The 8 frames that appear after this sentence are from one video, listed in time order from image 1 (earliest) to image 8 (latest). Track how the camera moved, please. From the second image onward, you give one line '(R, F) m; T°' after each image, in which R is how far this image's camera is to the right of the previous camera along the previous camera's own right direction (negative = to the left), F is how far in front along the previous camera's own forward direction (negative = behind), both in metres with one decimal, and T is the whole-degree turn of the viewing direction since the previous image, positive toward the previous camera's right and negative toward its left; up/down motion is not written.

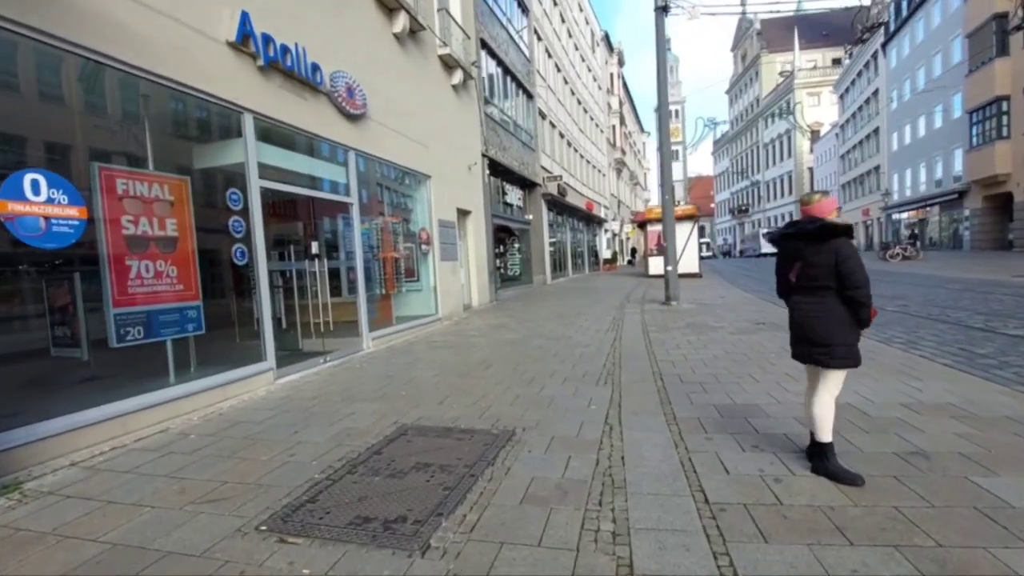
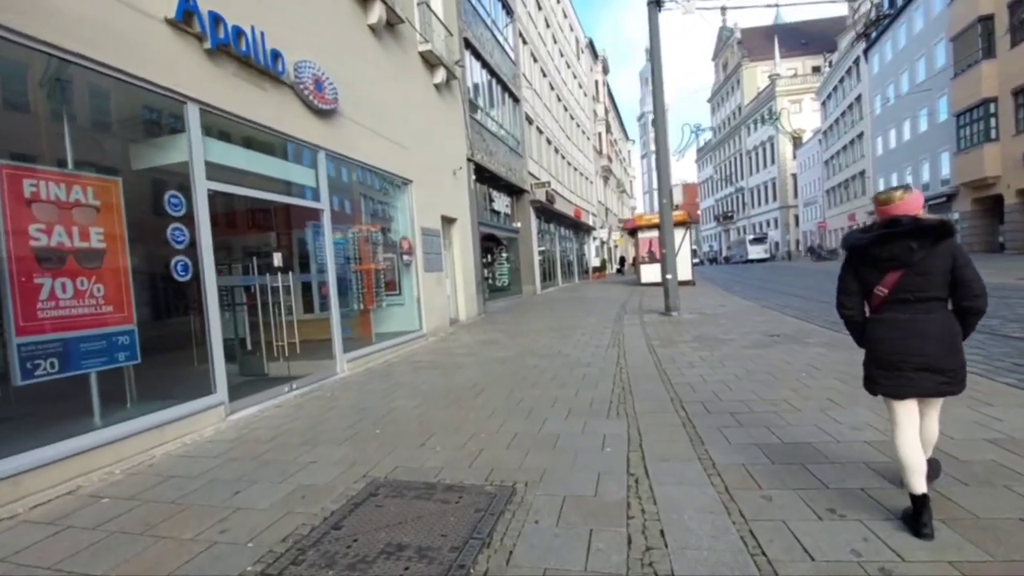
(-0.1, +1.0) m; +1°
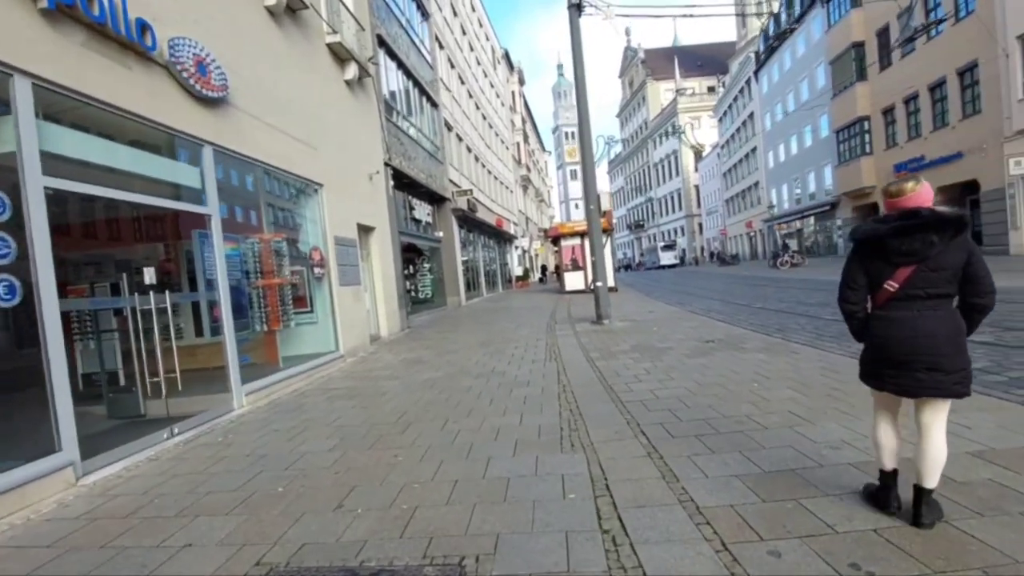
(-0.1, +0.8) m; +9°
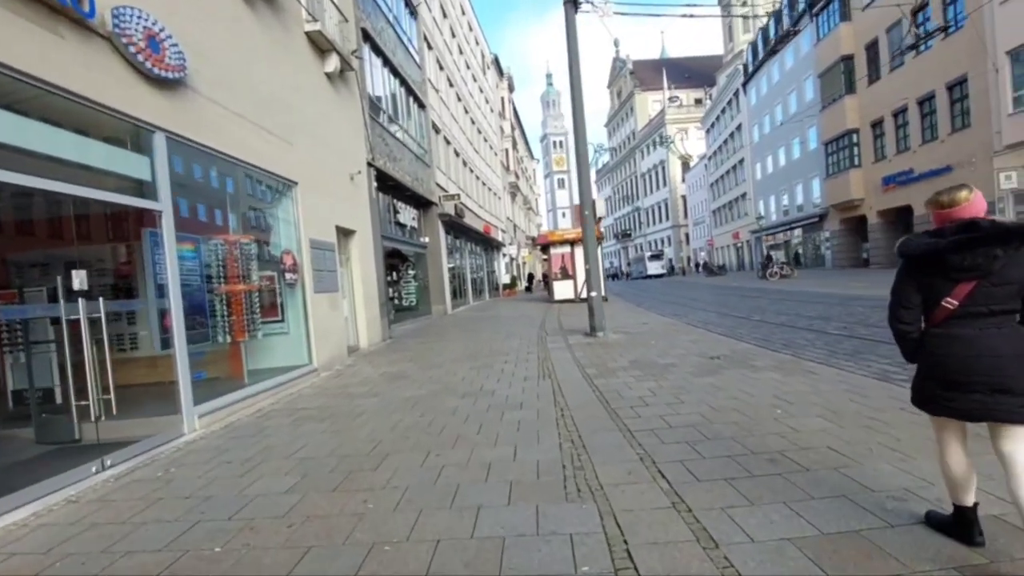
(-0.1, +0.8) m; +2°
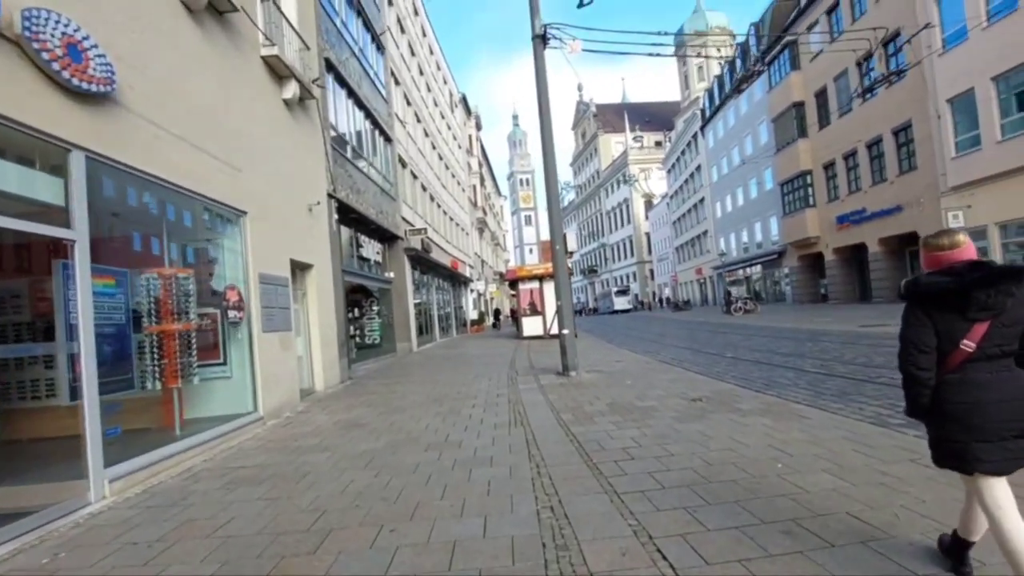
(0.0, +0.6) m; +4°
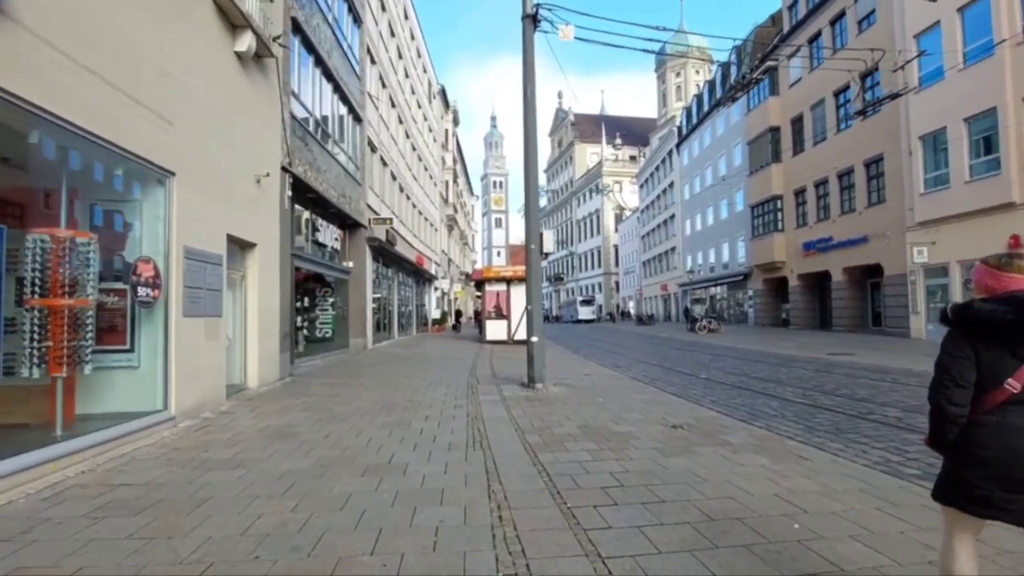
(-0.1, +1.1) m; +4°
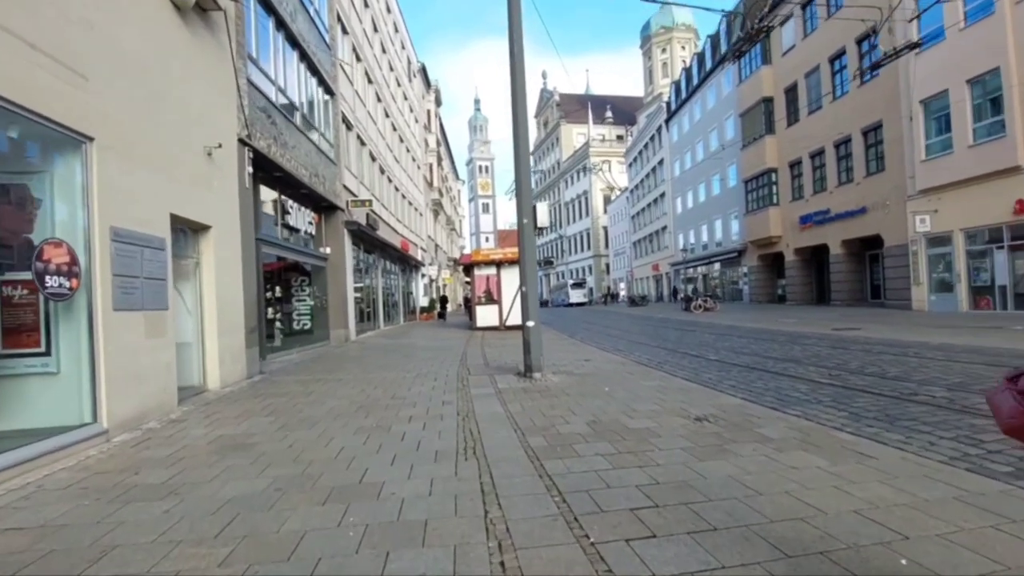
(0.0, +1.1) m; +1°
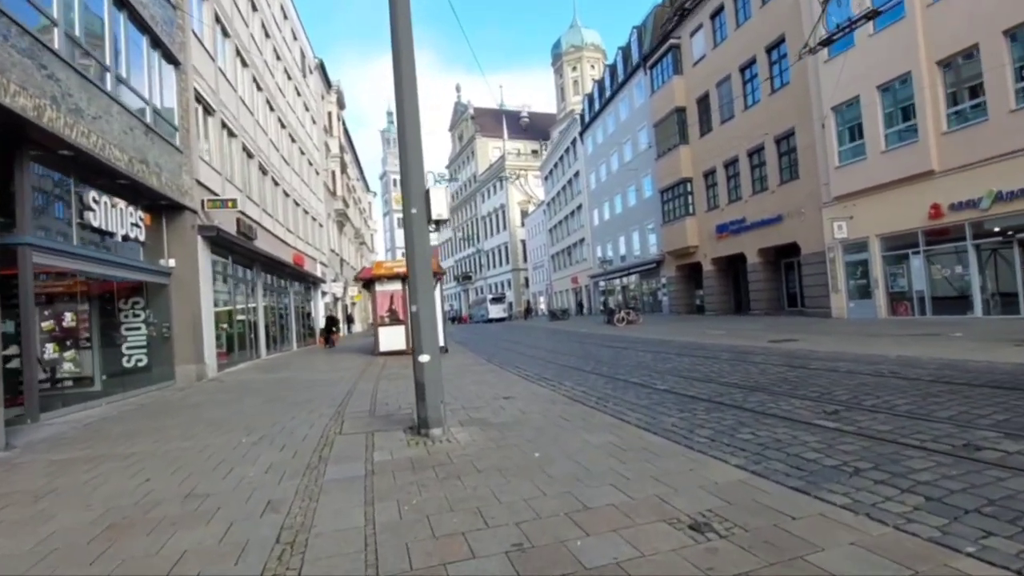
(+0.5, +2.9) m; +9°
